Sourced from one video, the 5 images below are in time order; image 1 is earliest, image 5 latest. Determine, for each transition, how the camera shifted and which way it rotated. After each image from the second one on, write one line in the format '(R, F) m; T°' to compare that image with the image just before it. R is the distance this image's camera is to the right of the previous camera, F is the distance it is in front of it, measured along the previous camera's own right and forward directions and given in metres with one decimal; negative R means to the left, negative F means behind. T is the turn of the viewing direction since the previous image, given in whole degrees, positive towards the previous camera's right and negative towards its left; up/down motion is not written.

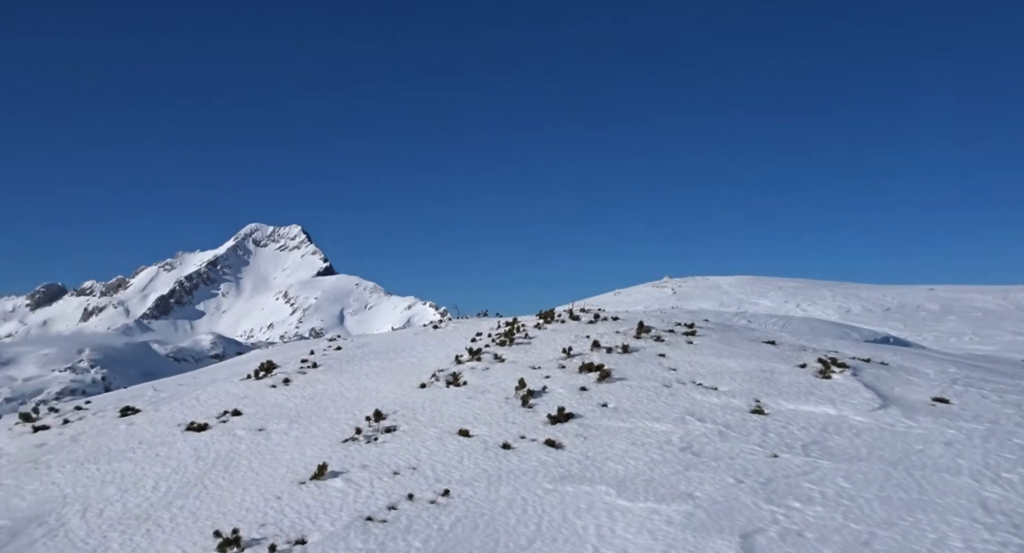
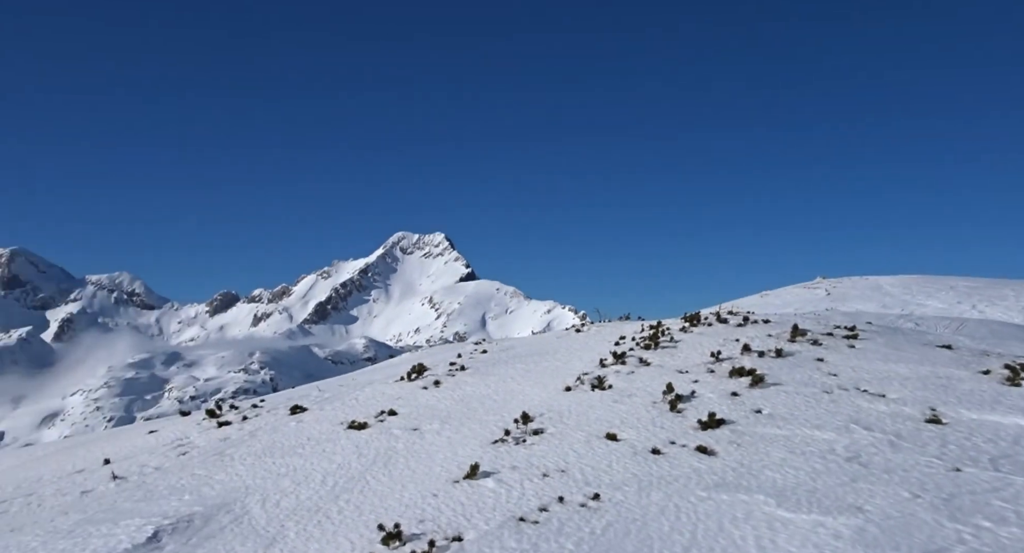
(-0.3, -0.1) m; -8°
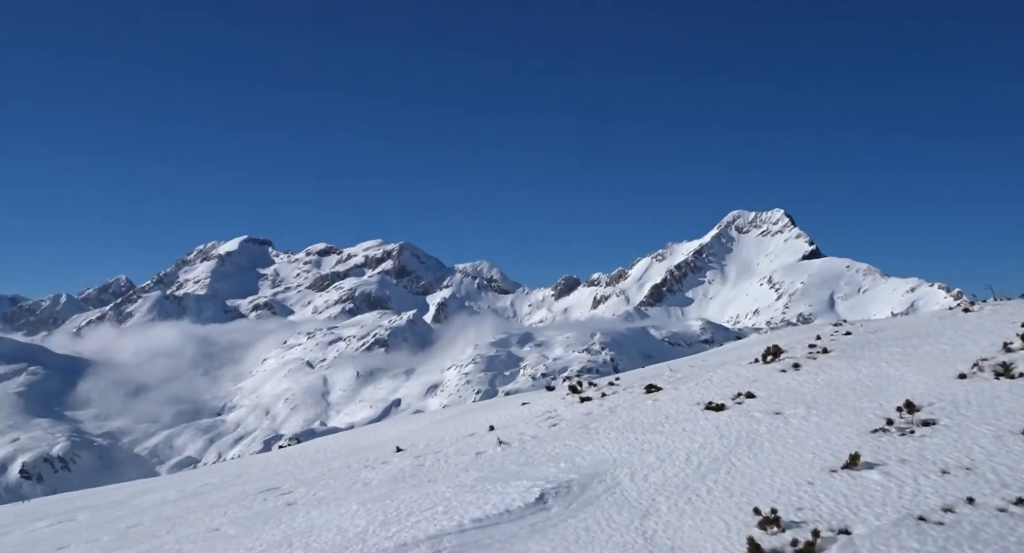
(-1.4, +1.4) m; -19°
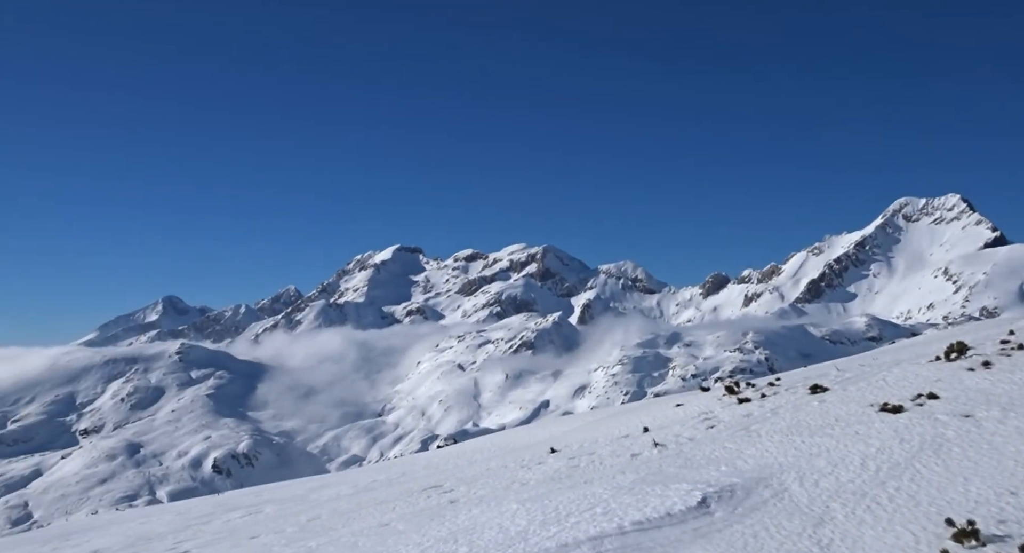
(-0.6, +1.3) m; -8°
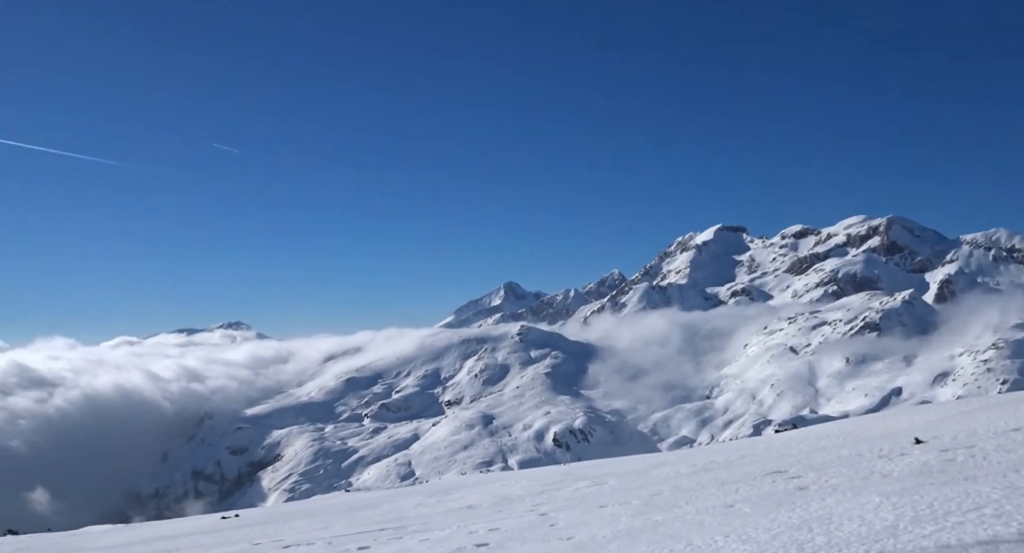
(-2.4, +5.9) m; -19°
